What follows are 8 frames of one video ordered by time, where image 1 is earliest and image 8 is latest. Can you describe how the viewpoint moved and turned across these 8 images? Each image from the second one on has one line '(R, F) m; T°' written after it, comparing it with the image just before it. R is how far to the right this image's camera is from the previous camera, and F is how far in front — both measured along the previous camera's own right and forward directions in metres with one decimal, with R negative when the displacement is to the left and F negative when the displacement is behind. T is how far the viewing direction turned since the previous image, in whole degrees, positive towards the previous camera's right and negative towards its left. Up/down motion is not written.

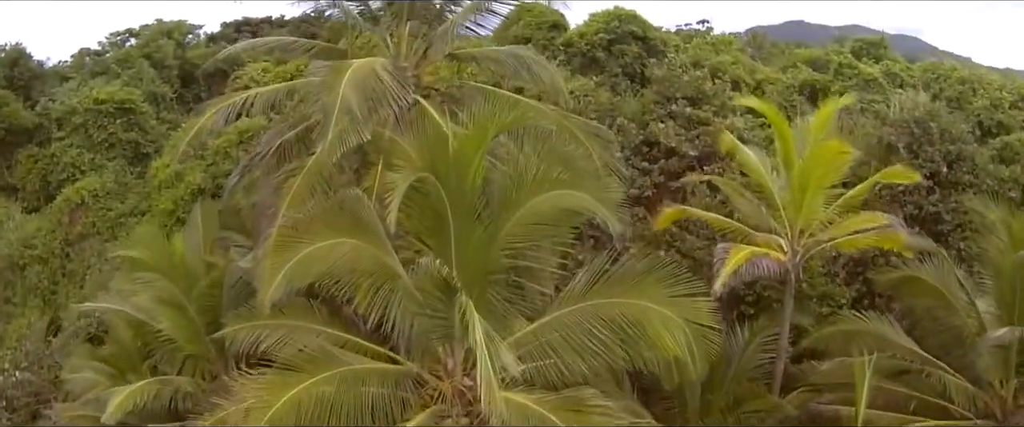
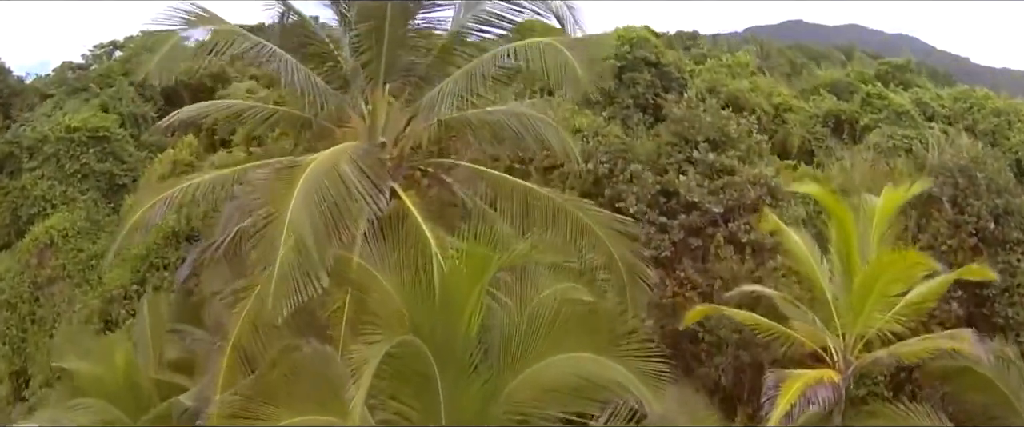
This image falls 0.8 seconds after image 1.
(0.0, +1.3) m; 0°
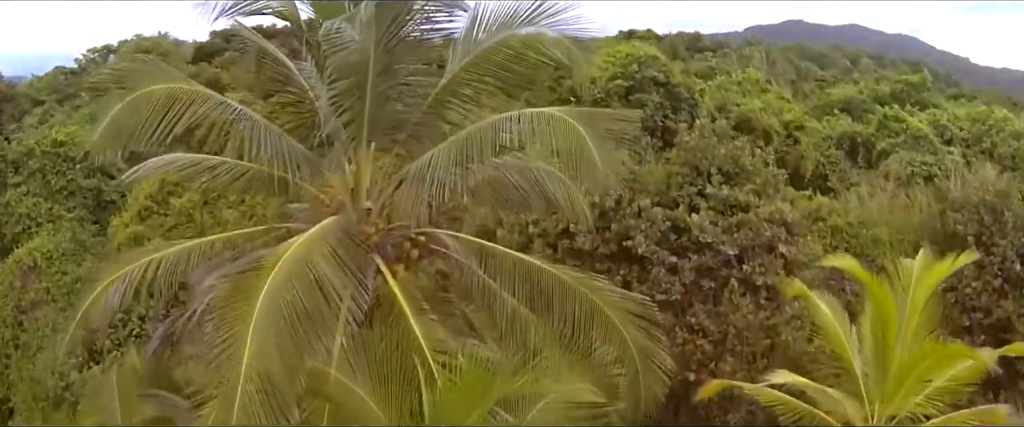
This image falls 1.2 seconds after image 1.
(0.0, +0.7) m; 0°
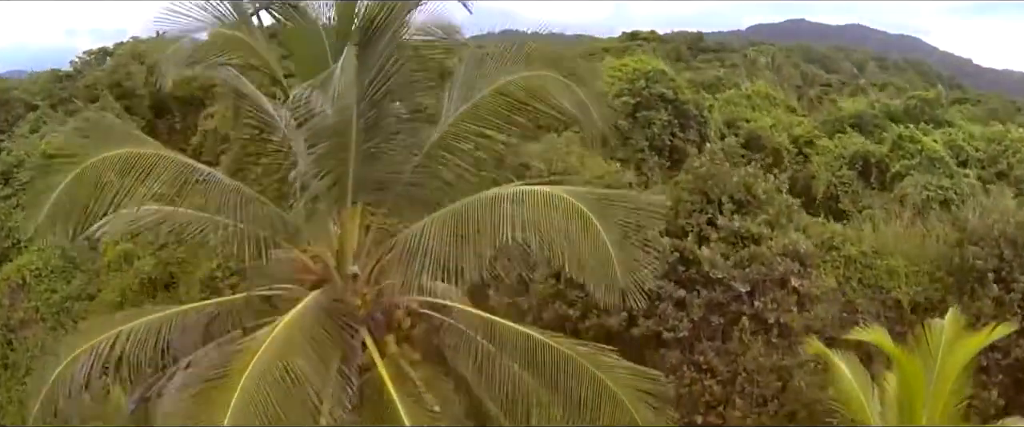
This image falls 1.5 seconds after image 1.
(0.0, +0.5) m; 0°
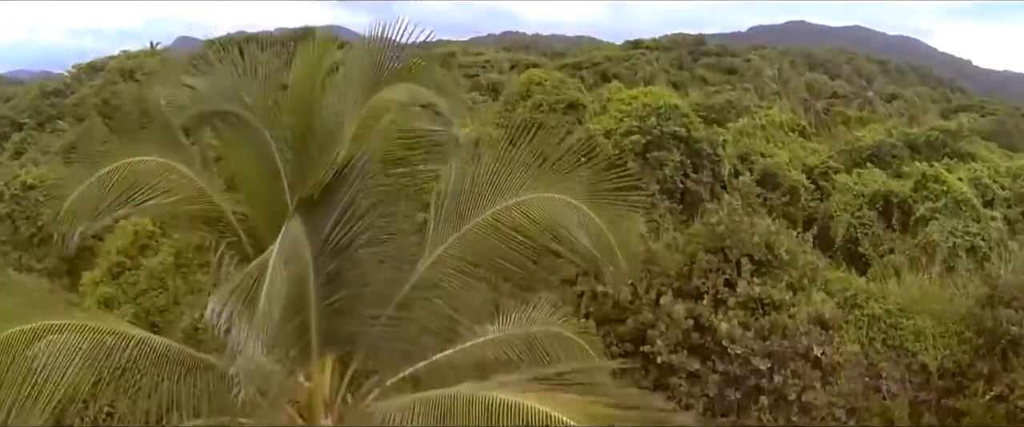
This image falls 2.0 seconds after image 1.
(0.0, +0.8) m; 0°
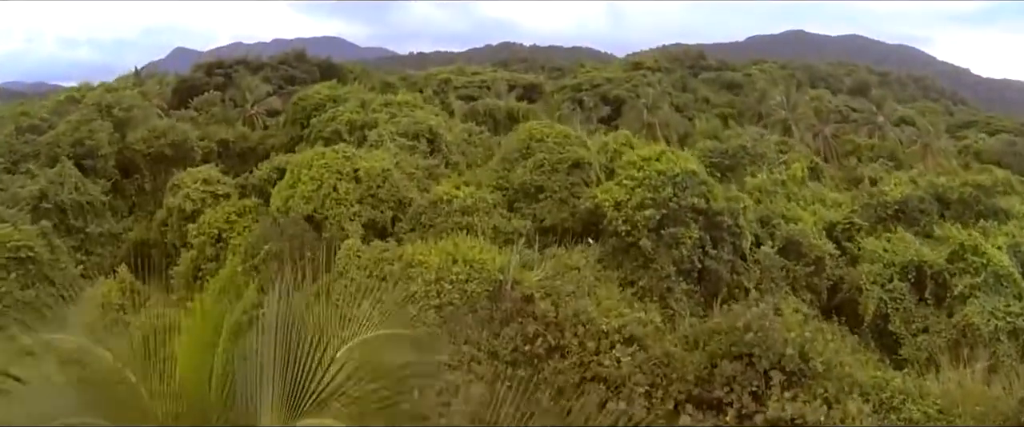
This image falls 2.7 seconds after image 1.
(0.0, +1.3) m; 0°
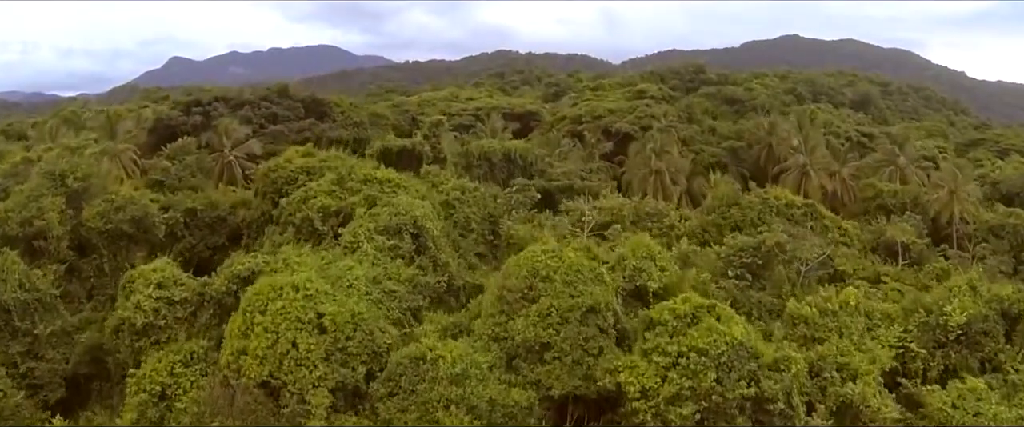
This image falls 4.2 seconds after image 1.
(0.0, +2.5) m; 0°
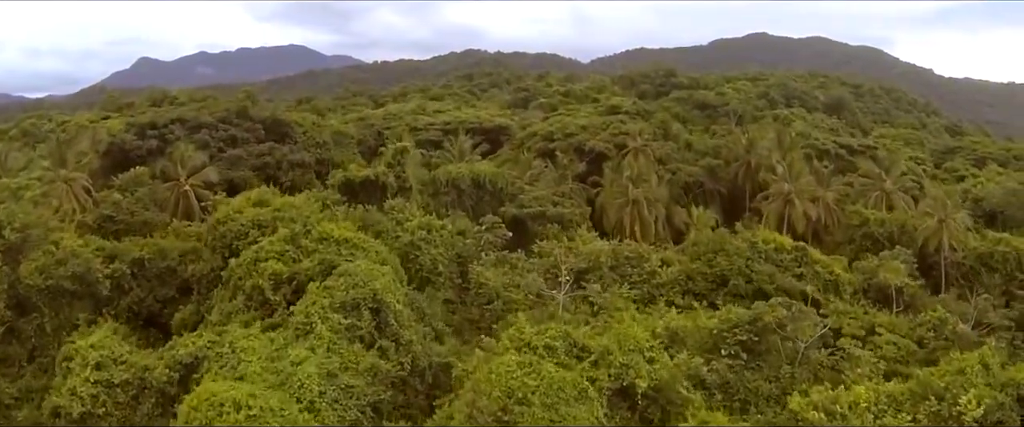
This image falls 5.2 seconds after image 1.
(0.0, +1.5) m; +1°
